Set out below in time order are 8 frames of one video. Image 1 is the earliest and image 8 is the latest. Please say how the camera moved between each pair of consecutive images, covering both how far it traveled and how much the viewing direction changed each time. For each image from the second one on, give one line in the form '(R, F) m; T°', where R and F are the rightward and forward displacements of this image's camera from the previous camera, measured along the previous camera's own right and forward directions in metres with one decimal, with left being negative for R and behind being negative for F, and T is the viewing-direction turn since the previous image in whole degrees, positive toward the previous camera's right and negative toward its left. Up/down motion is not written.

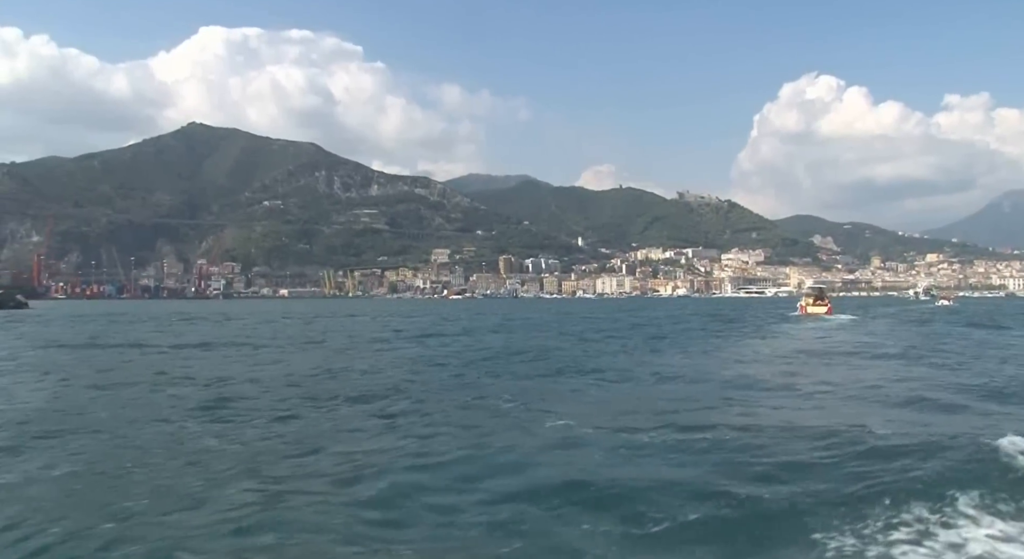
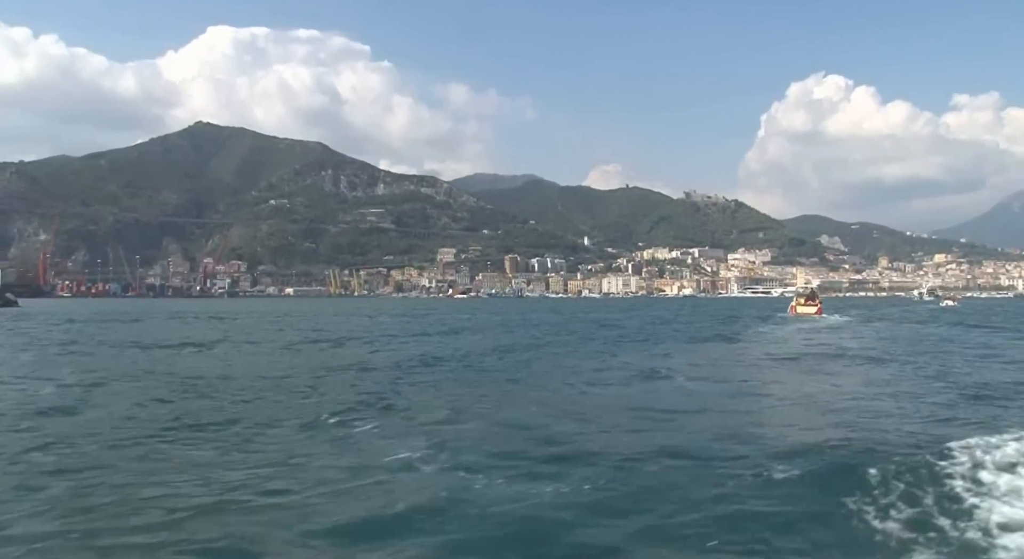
(+0.4, +0.1) m; -1°
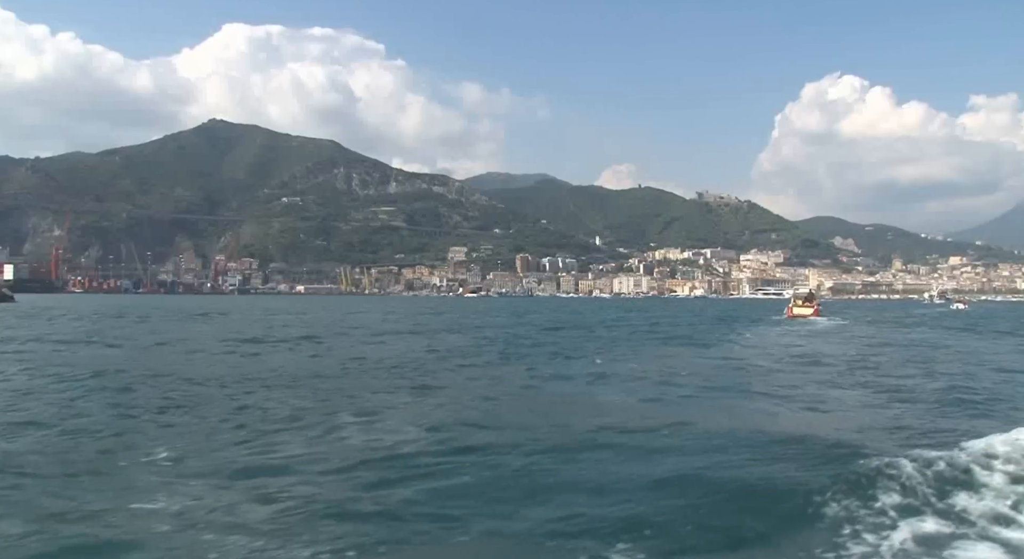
(+0.4, +0.1) m; -1°
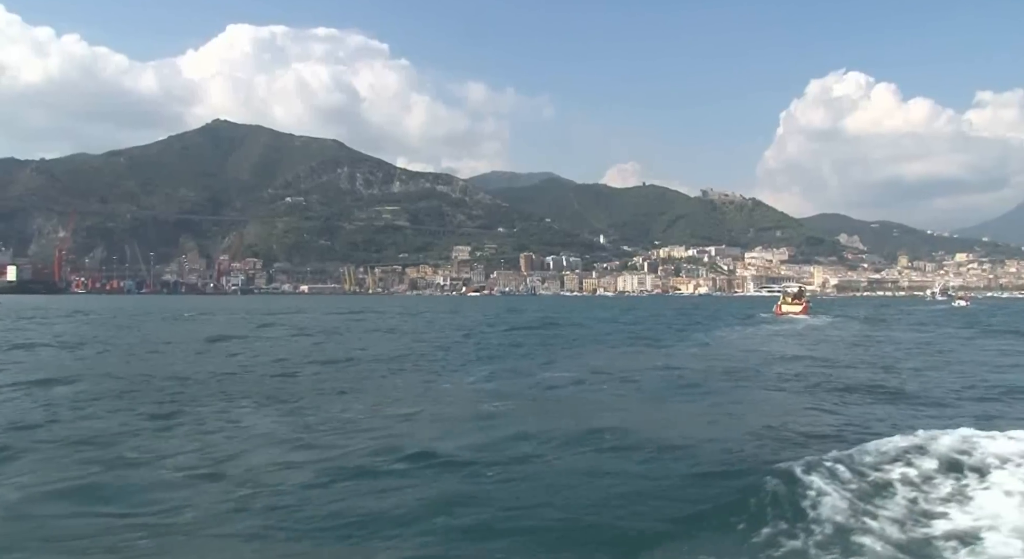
(+0.5, +0.1) m; 0°
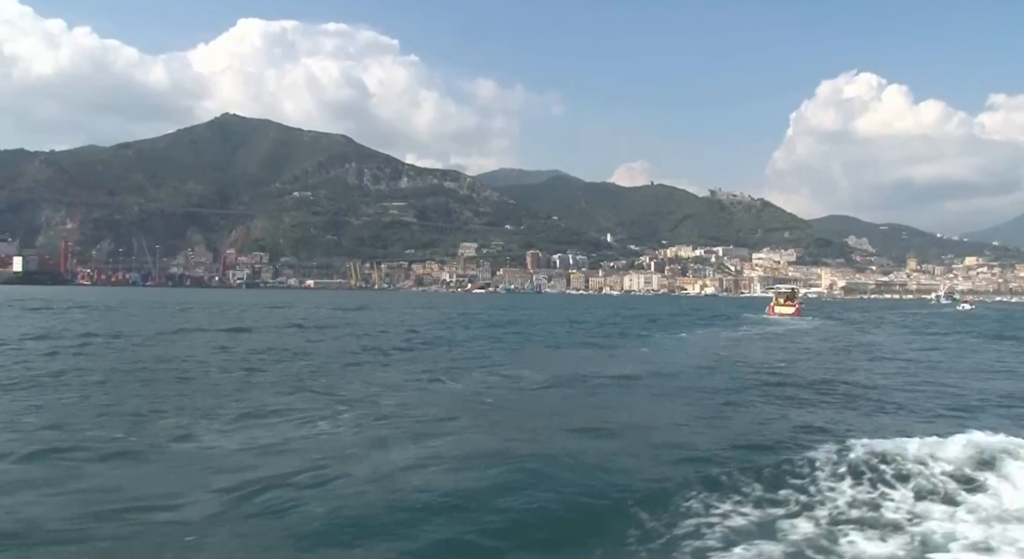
(+0.4, +0.2) m; -1°
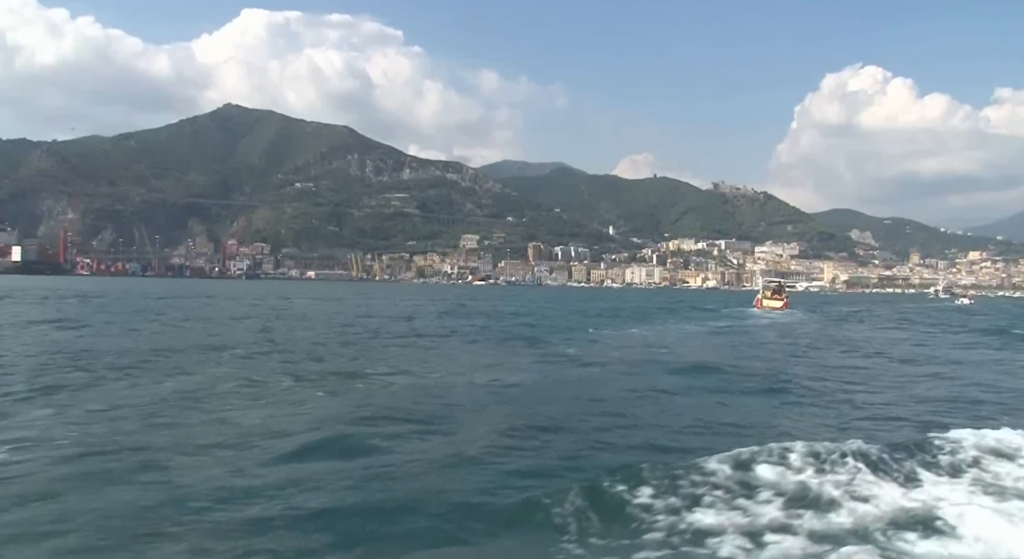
(+0.5, +0.2) m; 0°
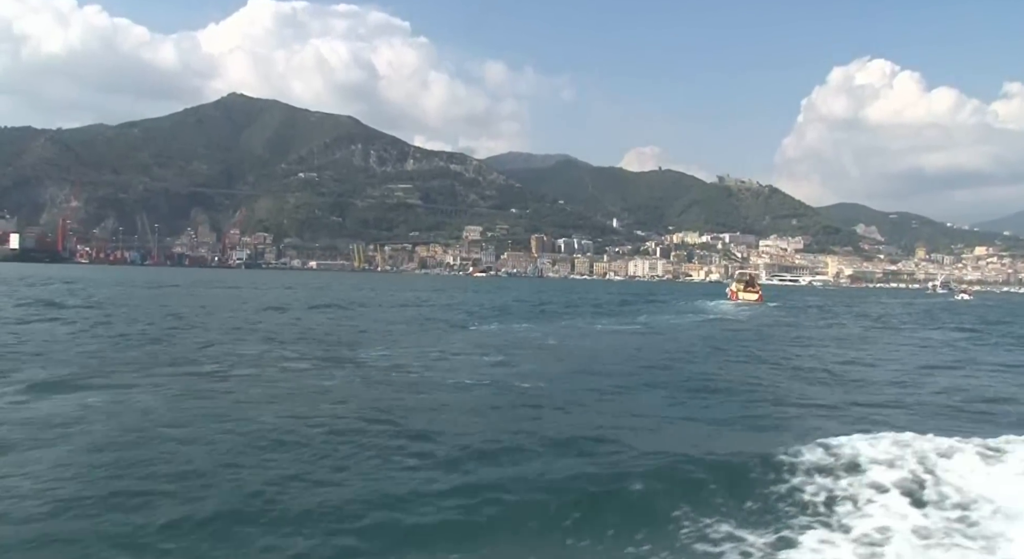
(+0.9, +0.3) m; -1°
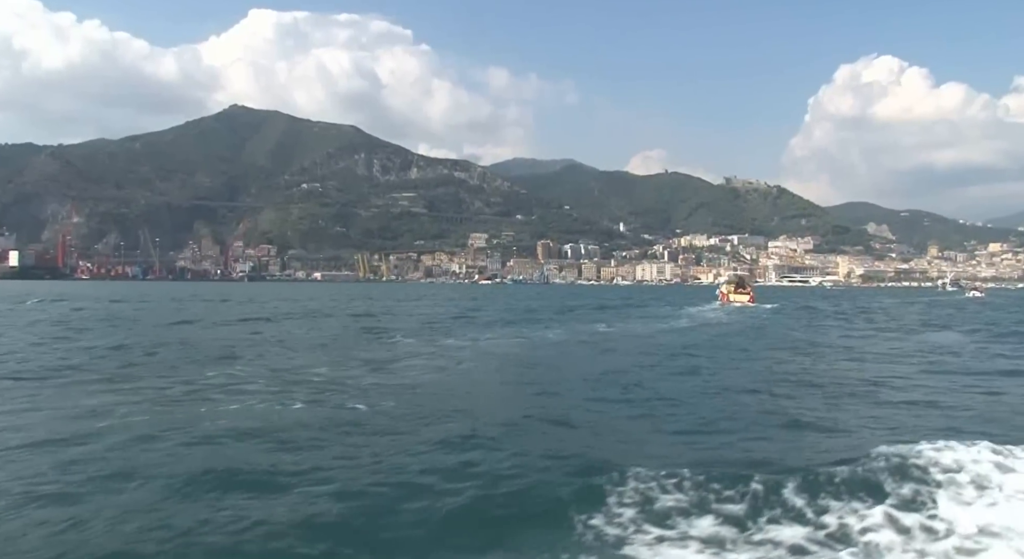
(+0.1, +1.7) m; -1°
